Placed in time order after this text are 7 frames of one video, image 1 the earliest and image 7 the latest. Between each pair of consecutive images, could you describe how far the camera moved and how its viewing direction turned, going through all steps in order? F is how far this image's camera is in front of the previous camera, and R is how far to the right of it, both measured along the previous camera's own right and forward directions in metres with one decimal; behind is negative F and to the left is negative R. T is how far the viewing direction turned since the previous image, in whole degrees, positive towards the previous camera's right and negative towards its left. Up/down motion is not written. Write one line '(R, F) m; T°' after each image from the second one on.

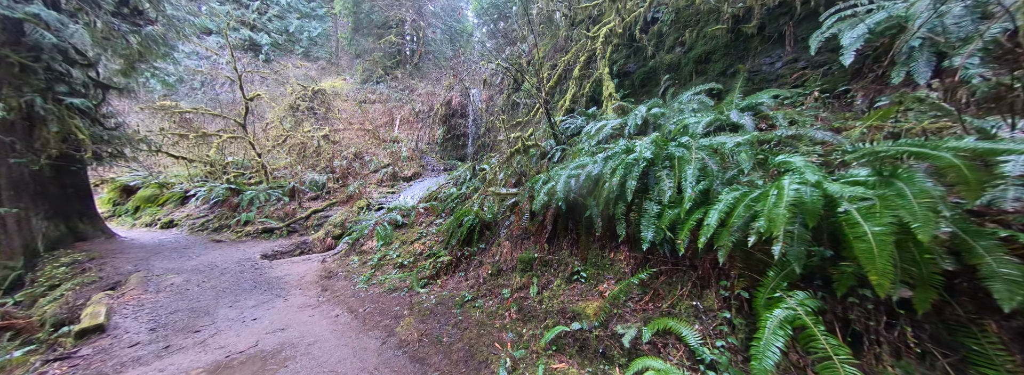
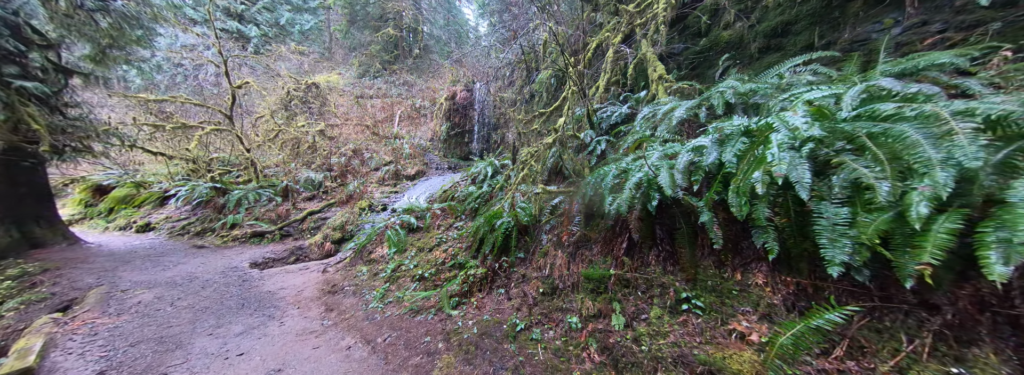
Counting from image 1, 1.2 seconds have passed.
(-0.6, +0.7) m; +1°
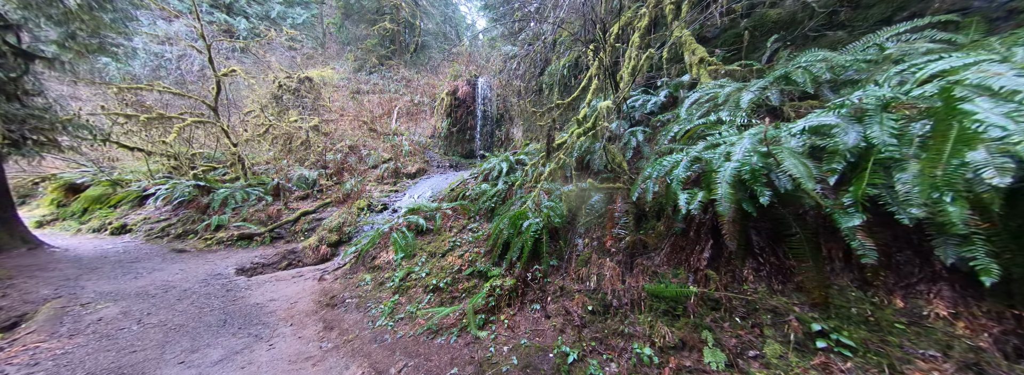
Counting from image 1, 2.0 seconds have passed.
(-0.4, +0.5) m; +1°
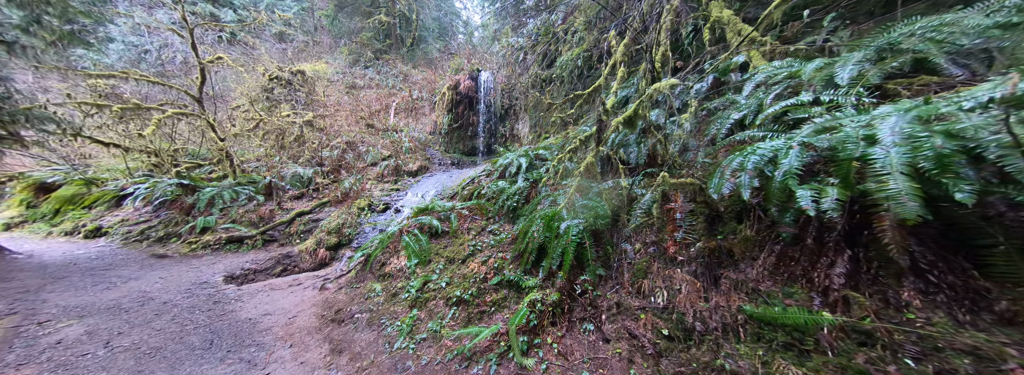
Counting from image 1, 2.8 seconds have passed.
(-0.5, +0.5) m; +1°
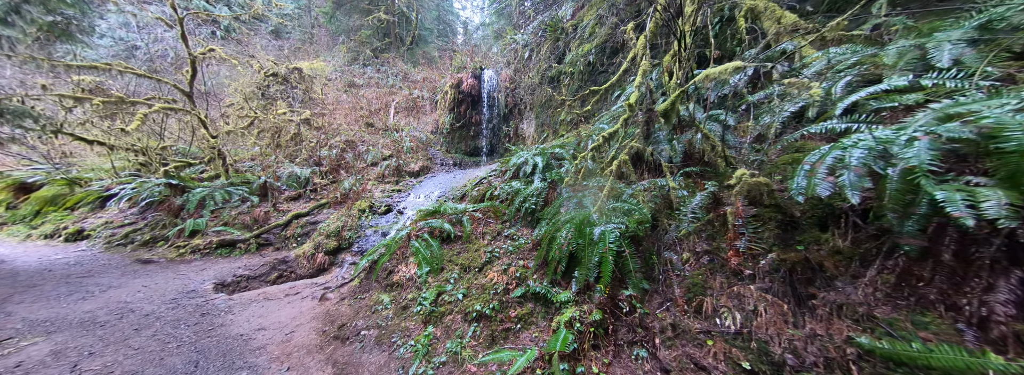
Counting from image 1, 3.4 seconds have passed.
(-0.3, +0.3) m; +1°
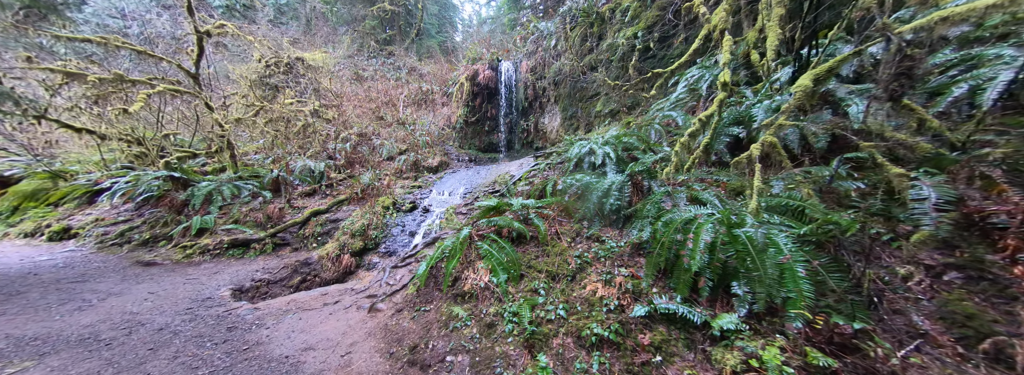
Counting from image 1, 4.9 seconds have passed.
(-1.1, +0.6) m; +1°
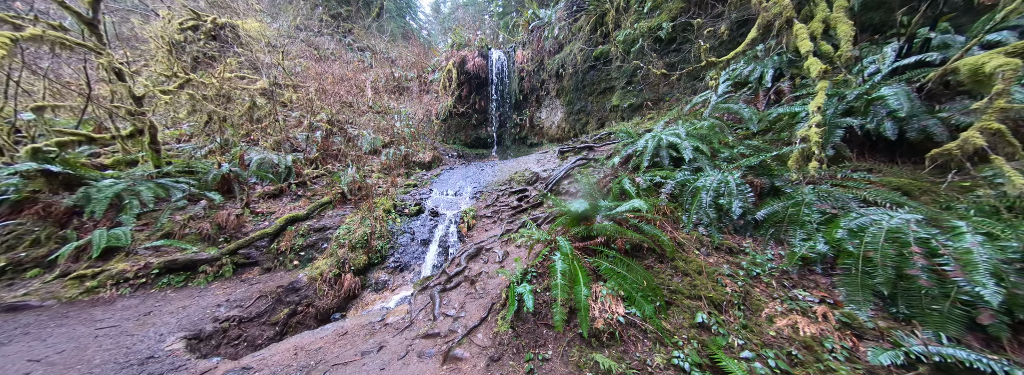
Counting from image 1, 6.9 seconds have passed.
(-1.6, +1.0) m; +10°
